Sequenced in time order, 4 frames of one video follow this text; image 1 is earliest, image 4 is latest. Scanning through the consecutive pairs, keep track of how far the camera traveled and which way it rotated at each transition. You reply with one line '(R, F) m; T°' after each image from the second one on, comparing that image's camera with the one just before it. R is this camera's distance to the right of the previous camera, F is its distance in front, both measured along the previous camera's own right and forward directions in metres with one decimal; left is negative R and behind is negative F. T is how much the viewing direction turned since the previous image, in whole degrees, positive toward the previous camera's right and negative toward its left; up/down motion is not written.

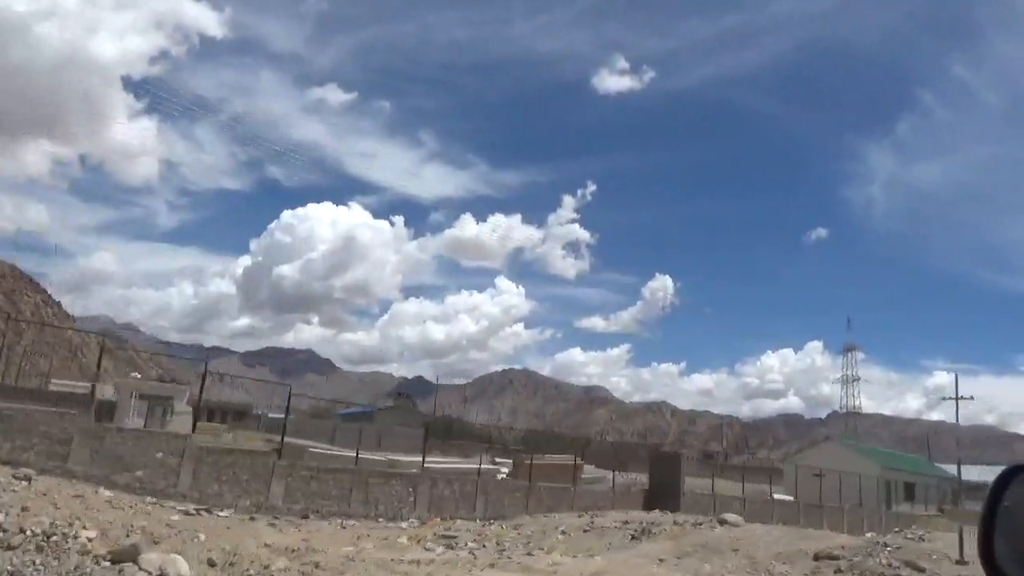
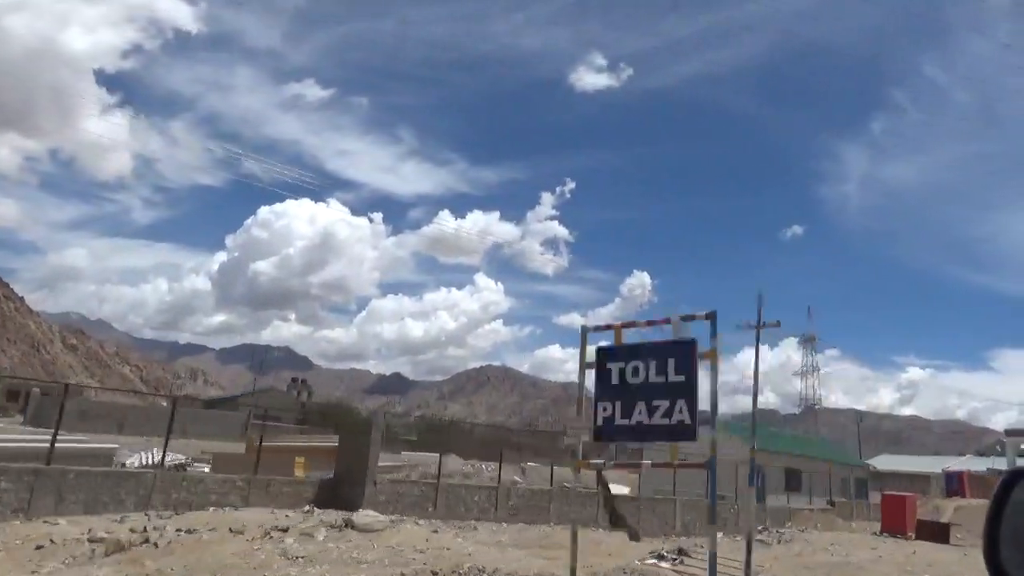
(+2.2, +3.4) m; +1°
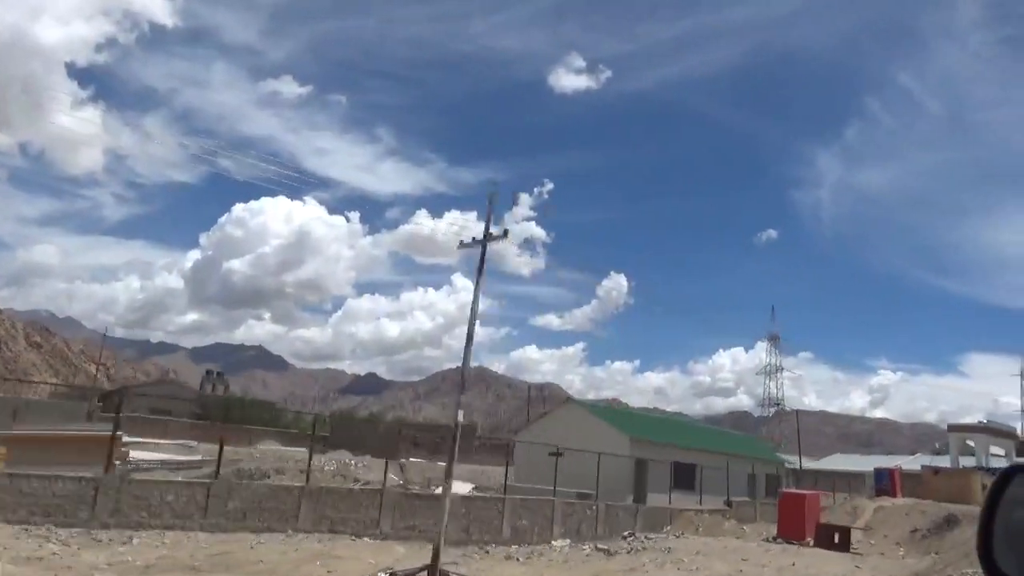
(+1.7, +1.8) m; +2°
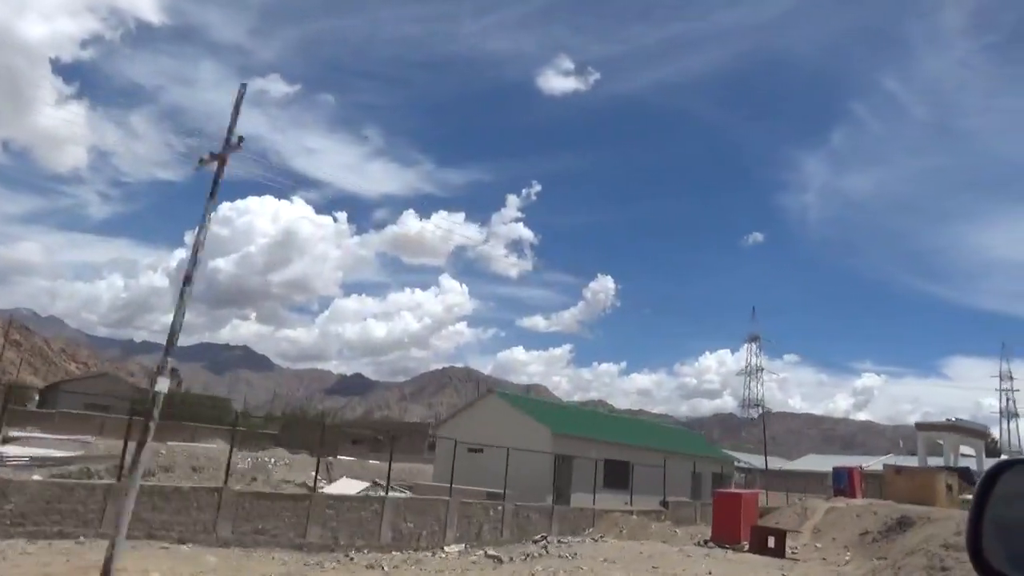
(+0.8, +0.9) m; +1°
